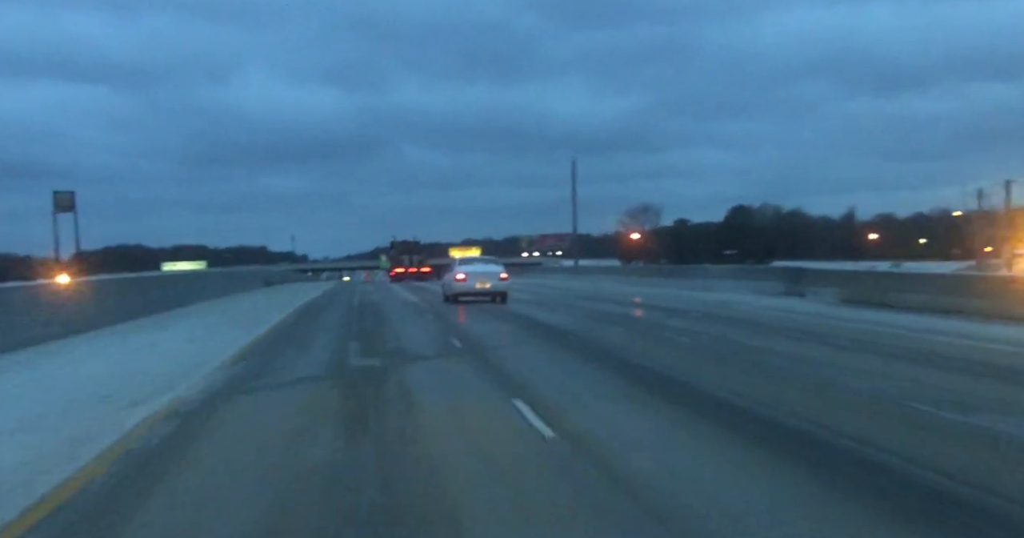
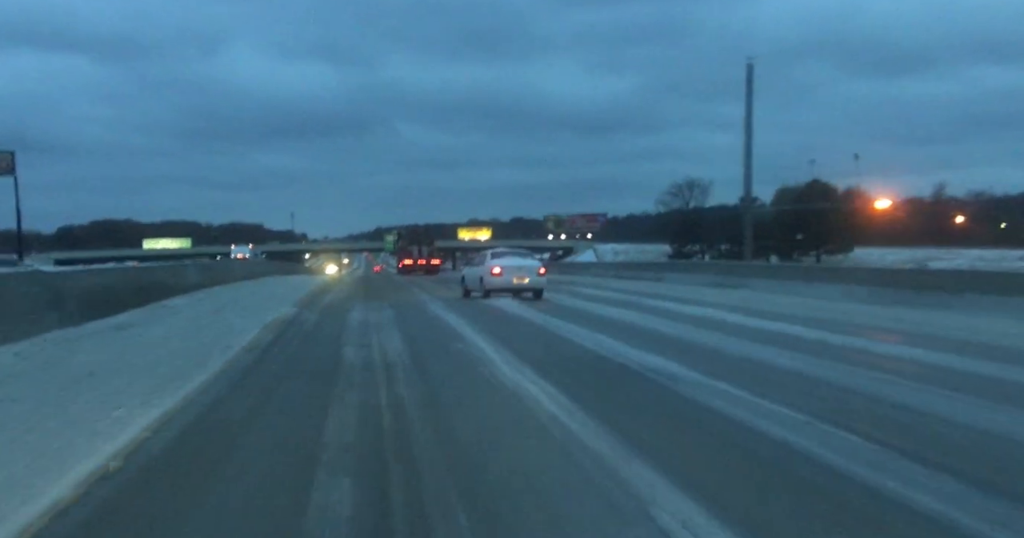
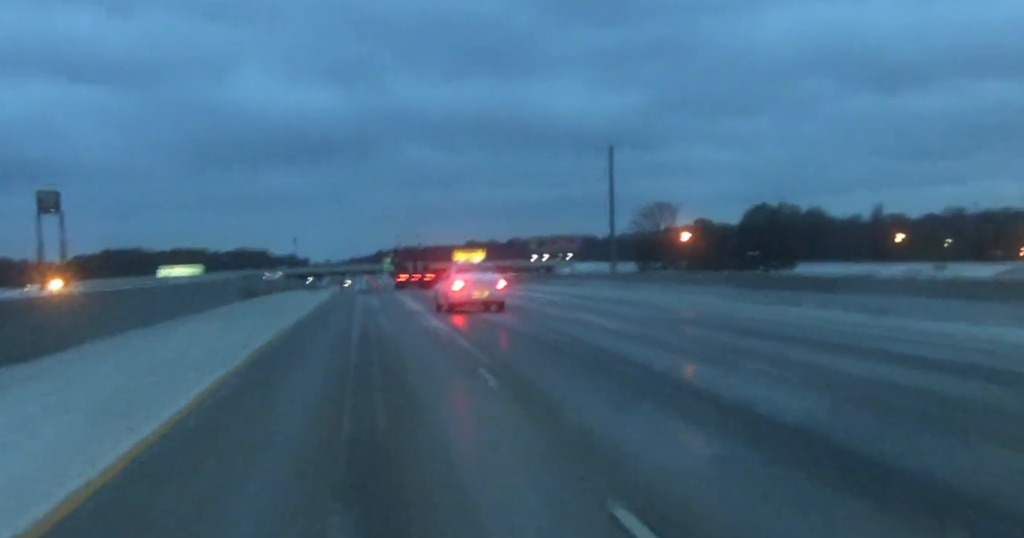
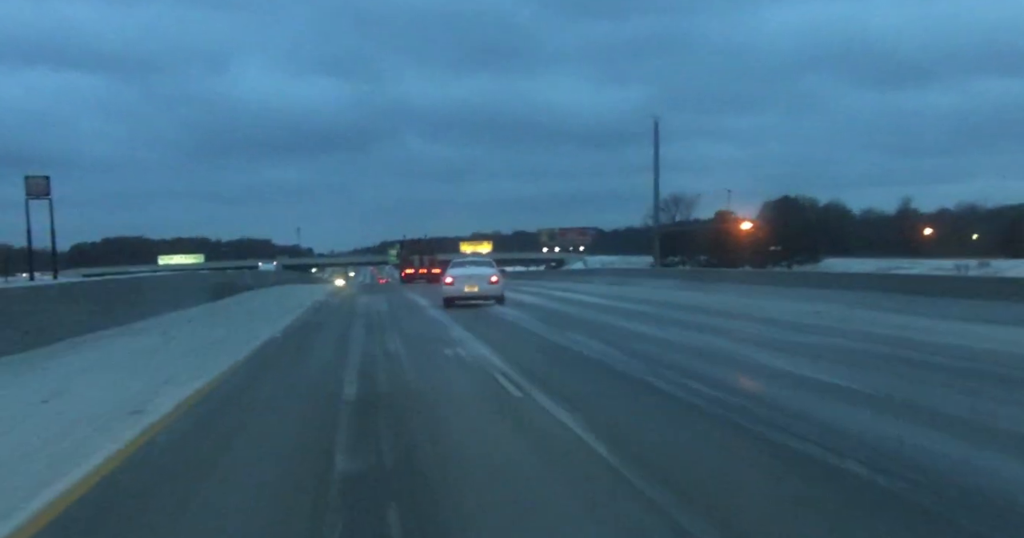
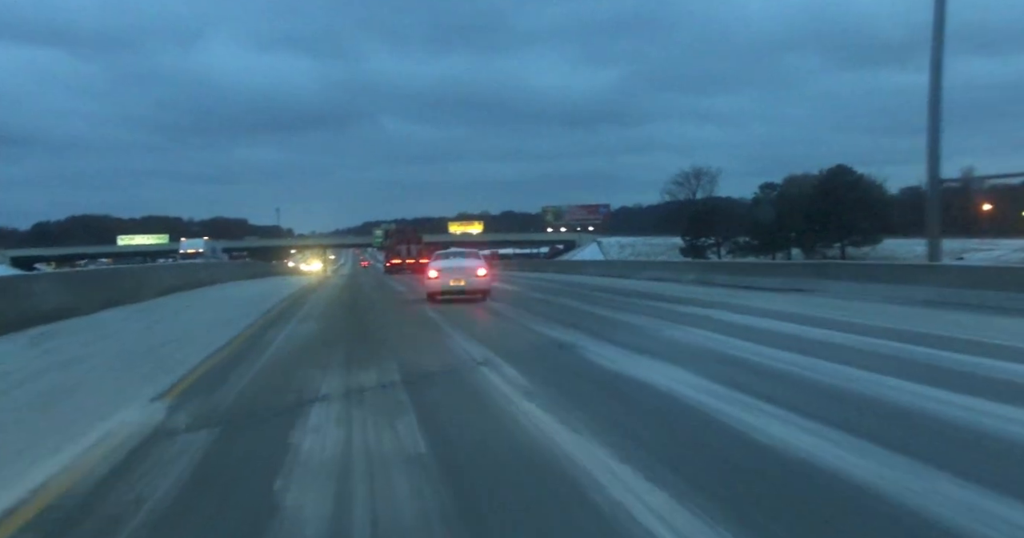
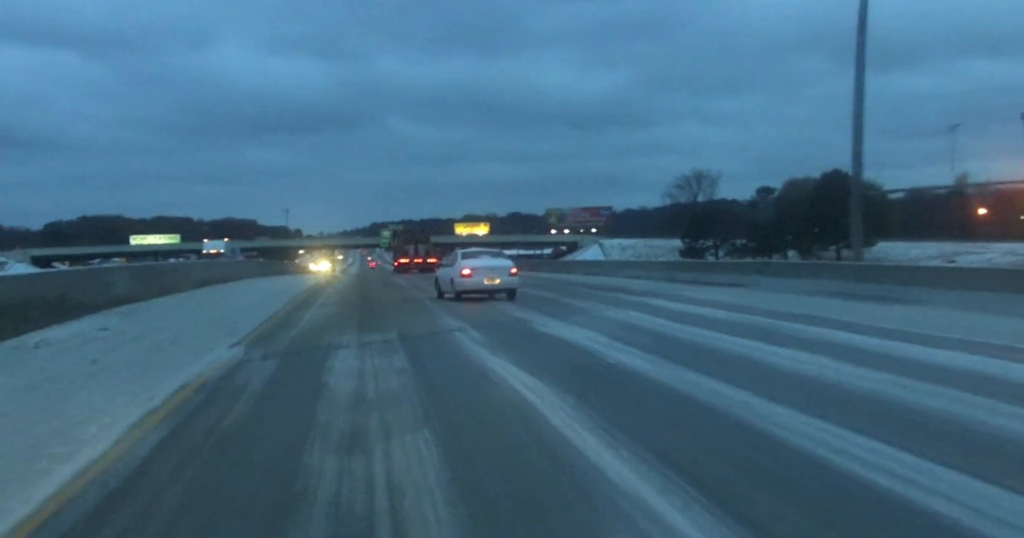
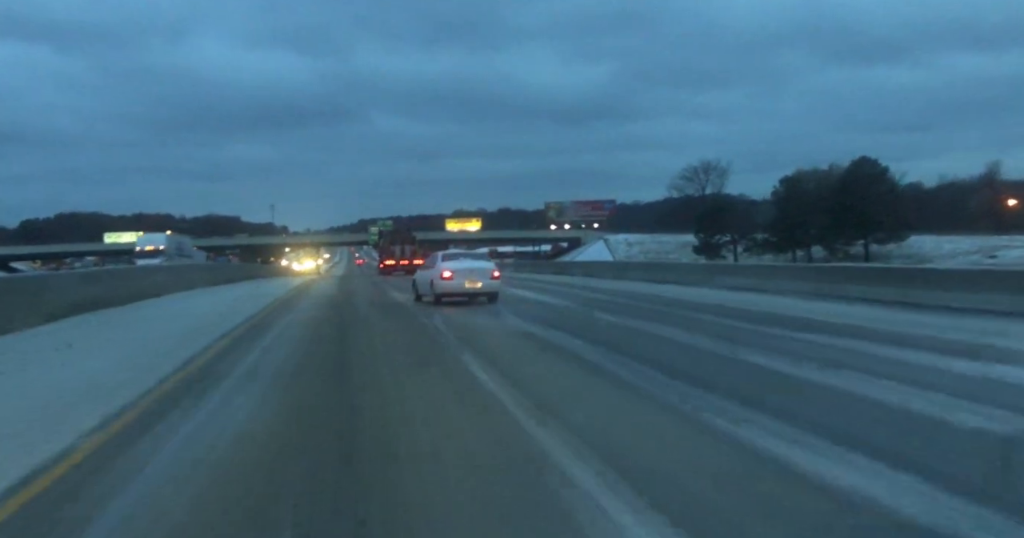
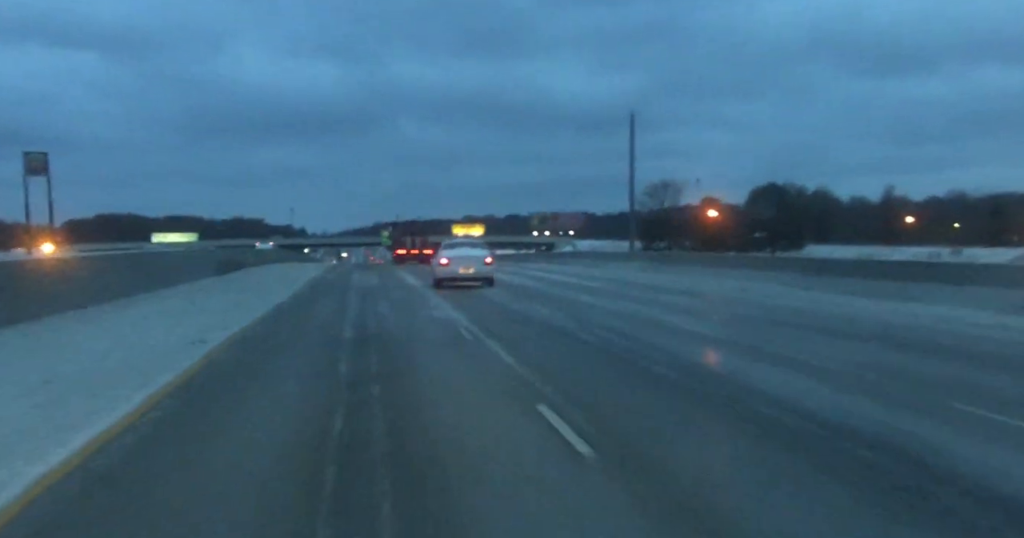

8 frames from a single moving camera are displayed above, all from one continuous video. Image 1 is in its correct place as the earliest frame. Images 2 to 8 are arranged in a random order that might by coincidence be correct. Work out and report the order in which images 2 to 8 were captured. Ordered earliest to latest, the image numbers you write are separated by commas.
3, 8, 4, 2, 6, 5, 7
